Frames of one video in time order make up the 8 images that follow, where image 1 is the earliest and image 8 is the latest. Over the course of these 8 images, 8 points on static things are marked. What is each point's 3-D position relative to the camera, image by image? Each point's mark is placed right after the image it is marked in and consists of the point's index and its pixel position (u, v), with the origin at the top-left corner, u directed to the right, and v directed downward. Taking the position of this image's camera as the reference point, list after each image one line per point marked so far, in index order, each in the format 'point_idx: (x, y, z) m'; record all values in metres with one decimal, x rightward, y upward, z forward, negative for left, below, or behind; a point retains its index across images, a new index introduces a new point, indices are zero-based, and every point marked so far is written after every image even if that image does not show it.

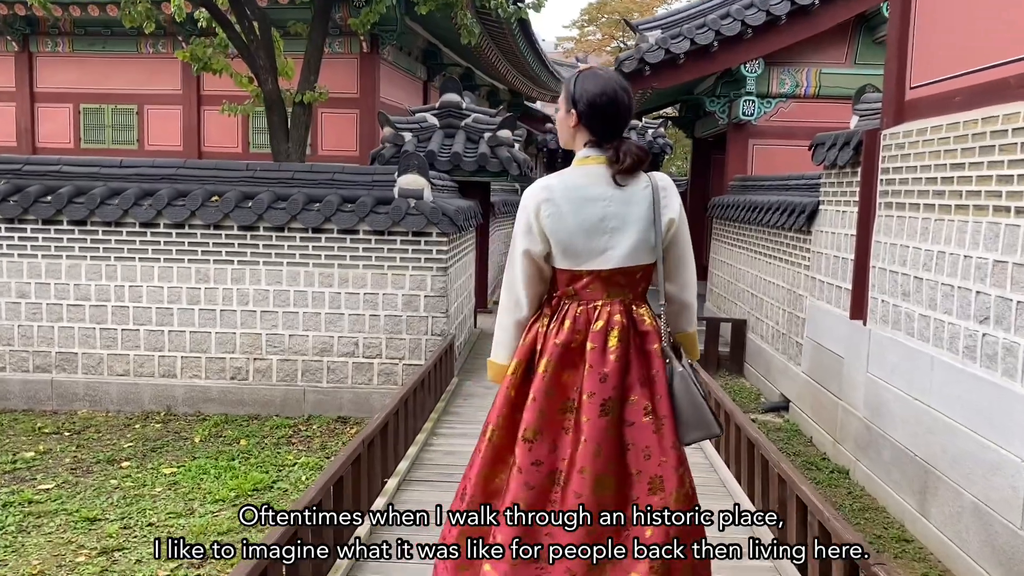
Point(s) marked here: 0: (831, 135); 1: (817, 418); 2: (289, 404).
0: (+2.2, +1.1, +6.0) m
1: (+2.1, -0.9, +6.0) m
2: (-1.7, -0.9, +6.5) m
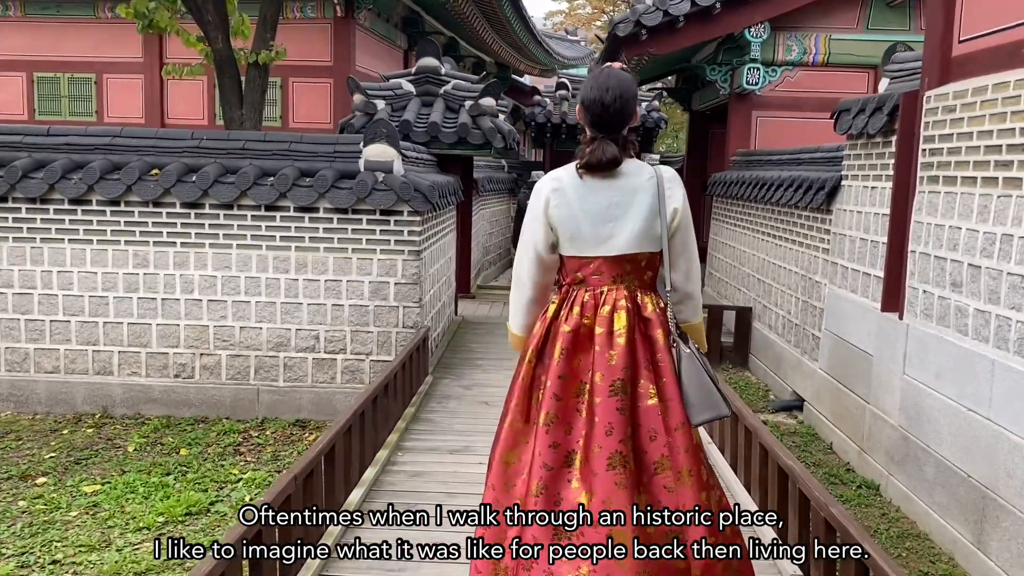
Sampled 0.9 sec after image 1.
0: (+2.1, +1.1, +5.2) m
1: (+2.0, -0.8, +5.3) m
2: (-1.8, -0.8, +5.7) m
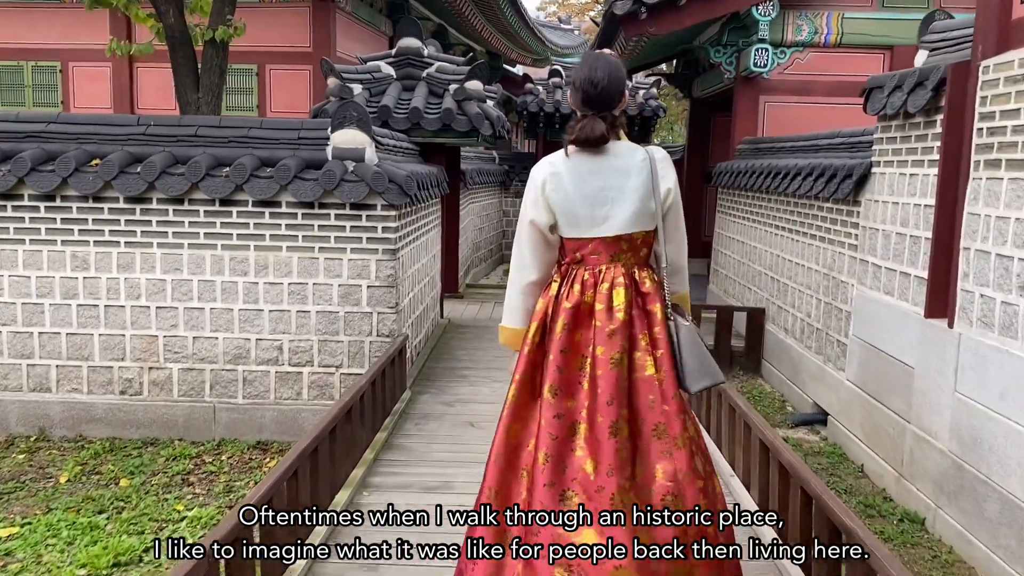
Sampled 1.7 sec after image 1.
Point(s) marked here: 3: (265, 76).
0: (+2.0, +1.1, +4.6) m
1: (+1.9, -0.8, +4.7) m
2: (-1.9, -0.8, +5.1) m
3: (-3.0, +2.6, +10.5) m
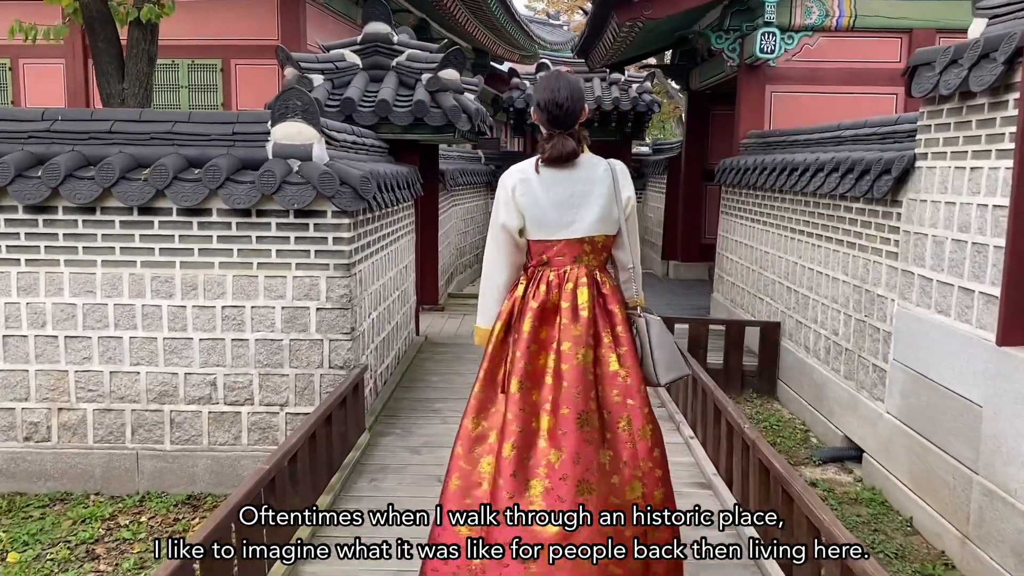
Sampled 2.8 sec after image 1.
0: (+1.9, +1.1, +3.8) m
1: (+1.8, -0.9, +3.9) m
2: (-2.0, -0.9, +4.3) m
3: (-3.2, +2.4, +9.7) m
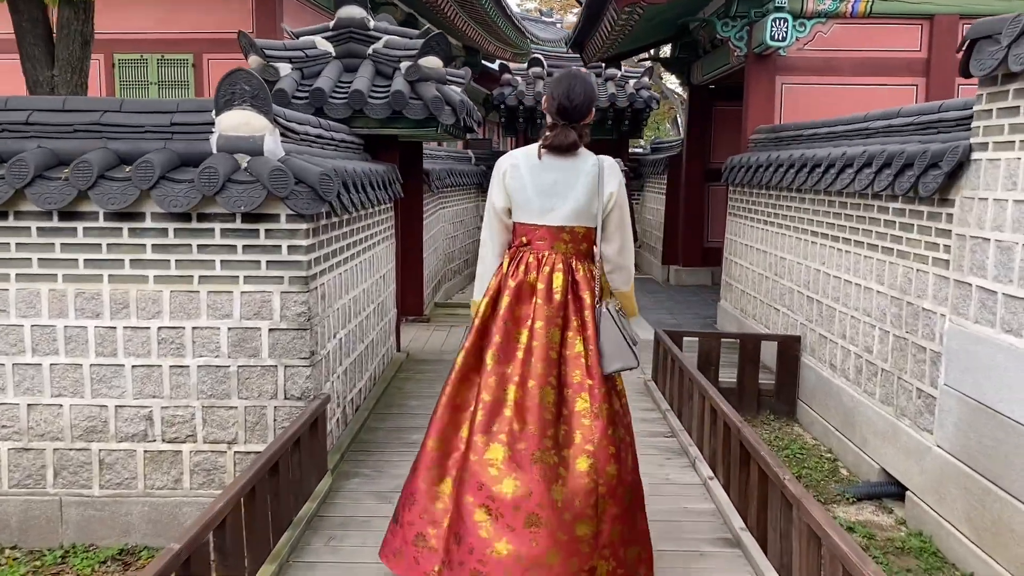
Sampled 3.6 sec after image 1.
0: (+1.8, +1.0, +3.2) m
1: (+1.8, -0.9, +3.3) m
2: (-2.0, -1.0, +3.7) m
3: (-3.3, +2.3, +9.0) m
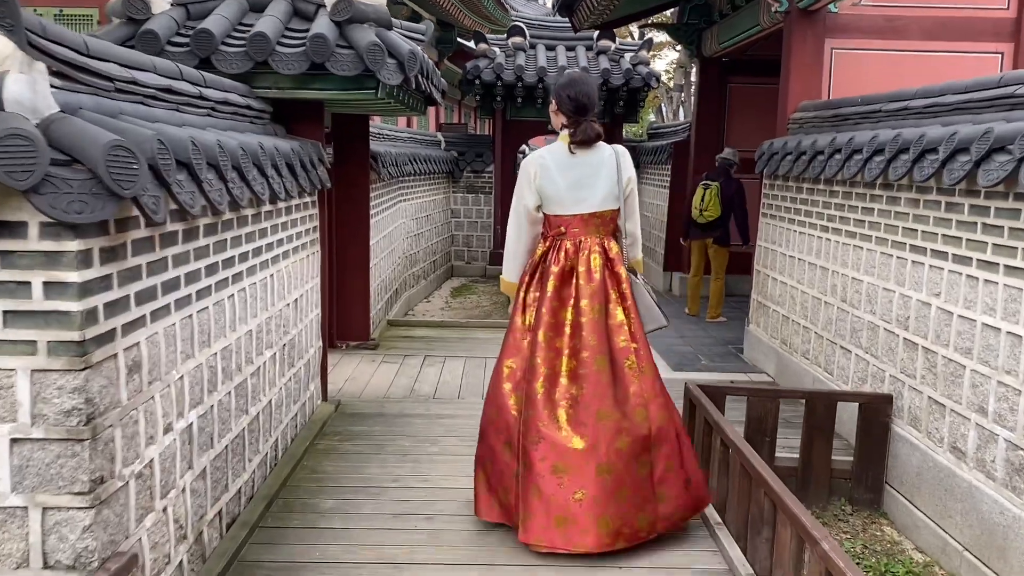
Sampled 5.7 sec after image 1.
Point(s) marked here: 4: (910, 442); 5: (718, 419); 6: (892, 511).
0: (+1.7, +0.8, +1.6) m
1: (+1.7, -1.1, +1.7) m
2: (-2.1, -1.2, +2.0) m
3: (-3.5, +2.3, +7.3) m
4: (+1.6, -0.6, +3.5) m
5: (+0.8, -0.5, +3.2) m
6: (+1.6, -1.0, +3.7) m
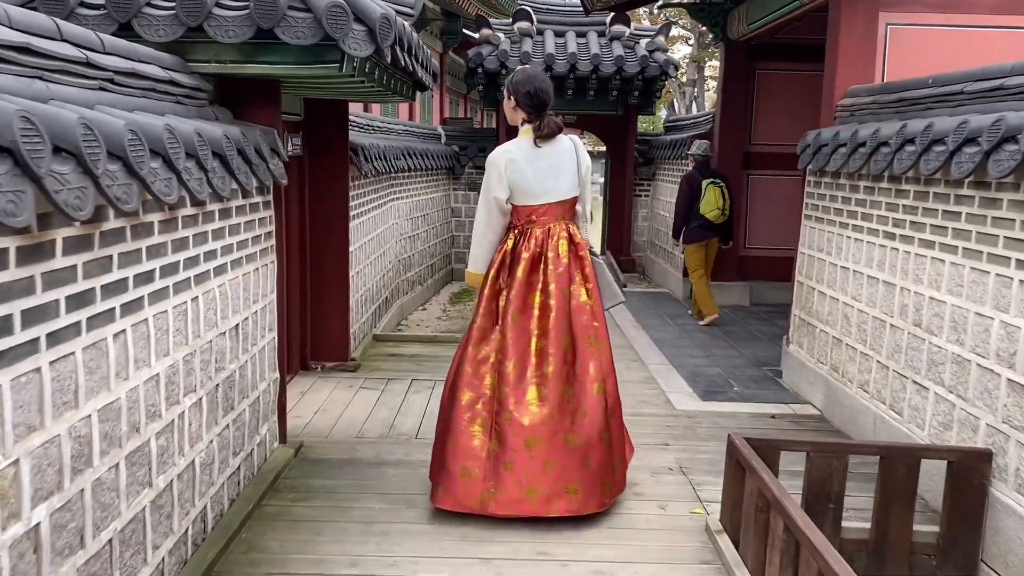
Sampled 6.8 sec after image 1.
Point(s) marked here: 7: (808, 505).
0: (+1.7, +0.7, +0.8) m
1: (+1.6, -1.2, +0.9) m
2: (-2.2, -1.2, +1.2) m
3: (-3.5, +2.2, +6.5) m
4: (+1.6, -0.7, +2.7) m
5: (+0.7, -0.6, +2.4) m
6: (+1.6, -1.0, +2.9) m
7: (+1.0, -0.7, +2.9) m
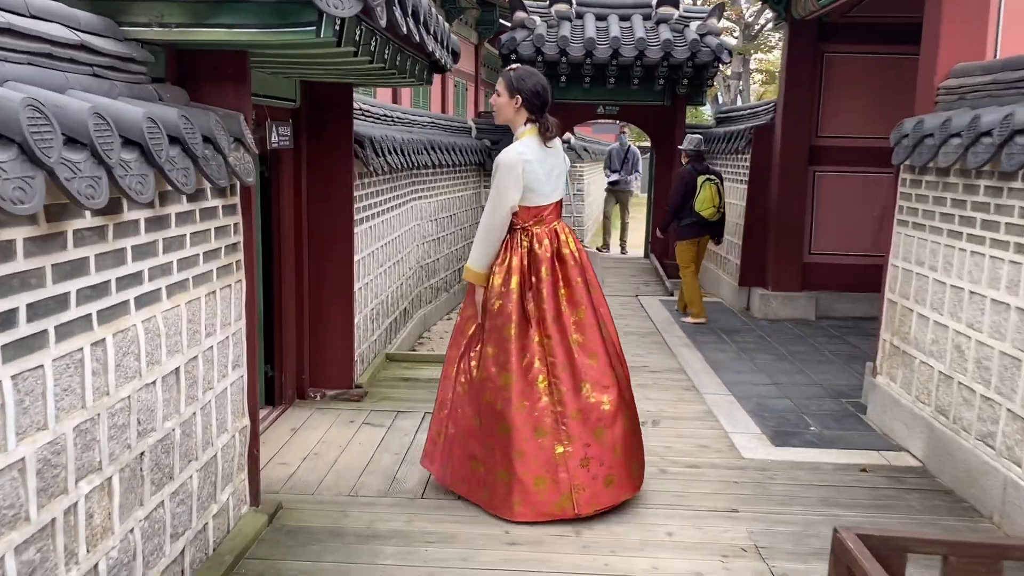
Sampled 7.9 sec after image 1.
0: (+1.7, +0.6, -0.1) m
1: (+1.6, -1.3, +0.1) m
2: (-2.2, -1.3, +0.5) m
3: (-3.2, +2.2, +5.9) m
4: (+1.7, -0.8, +1.9) m
5: (+0.8, -0.7, +1.6) m
6: (+1.7, -1.2, +2.1) m
7: (+1.1, -0.8, +2.1) m
